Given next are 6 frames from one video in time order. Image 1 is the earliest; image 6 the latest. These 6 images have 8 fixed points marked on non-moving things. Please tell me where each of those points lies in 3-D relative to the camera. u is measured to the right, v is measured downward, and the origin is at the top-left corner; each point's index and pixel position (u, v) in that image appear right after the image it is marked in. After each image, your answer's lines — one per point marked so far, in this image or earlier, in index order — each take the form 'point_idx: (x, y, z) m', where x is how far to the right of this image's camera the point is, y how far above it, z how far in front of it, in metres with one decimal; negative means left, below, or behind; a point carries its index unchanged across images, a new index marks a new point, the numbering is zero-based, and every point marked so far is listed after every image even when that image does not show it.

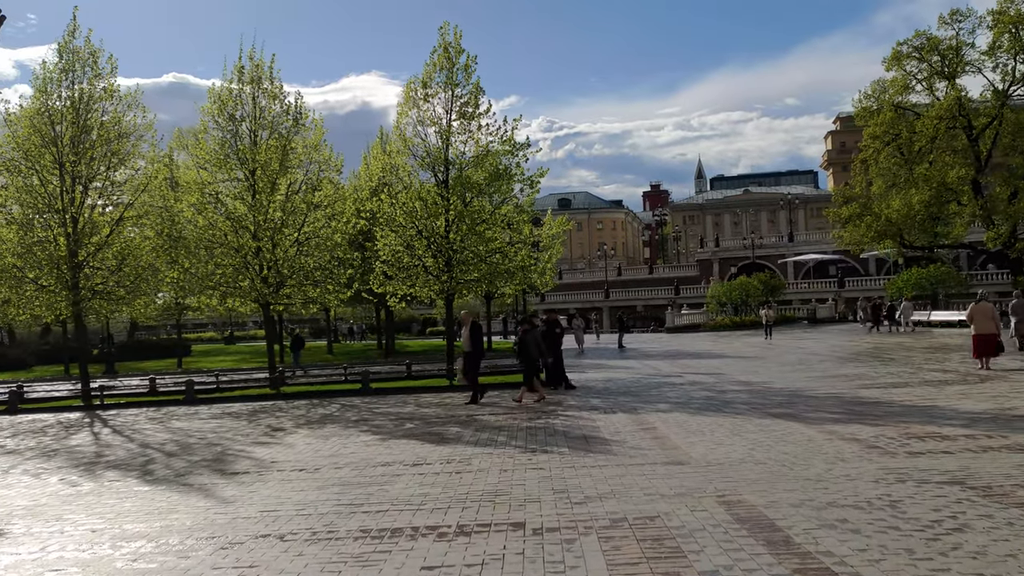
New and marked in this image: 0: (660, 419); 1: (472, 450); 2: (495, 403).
0: (+2.4, -2.1, +14.4) m
1: (-0.5, -2.2, +11.8) m
2: (-0.4, -2.5, +18.9) m
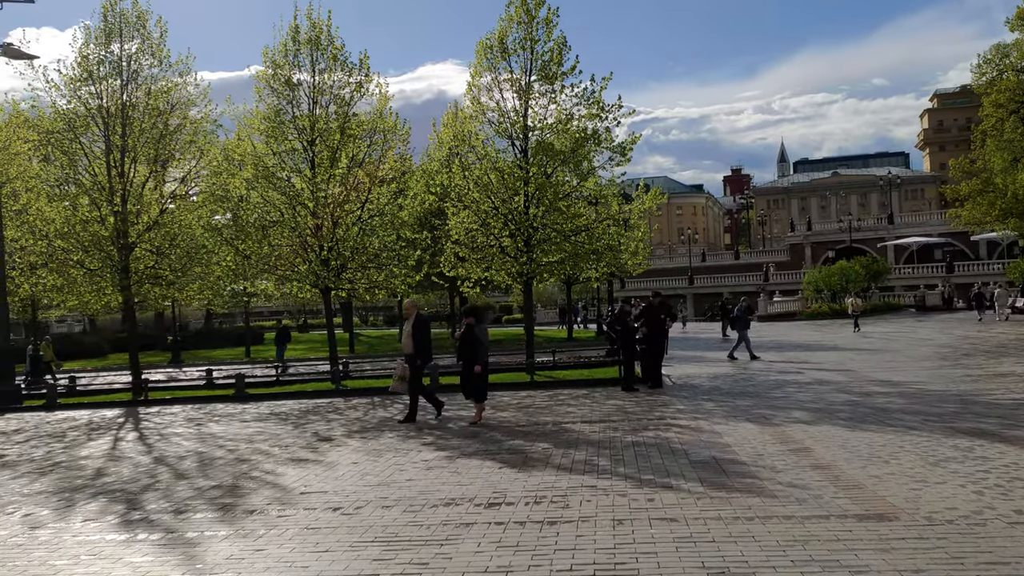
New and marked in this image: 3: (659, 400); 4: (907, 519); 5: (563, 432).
0: (+3.7, -1.8, +11.1) m
1: (+0.6, -1.9, +8.7) m
2: (+1.3, -2.1, +15.8) m
3: (+2.7, -2.1, +16.1) m
4: (+3.0, -1.7, +6.6) m
5: (+0.7, -2.0, +12.3) m
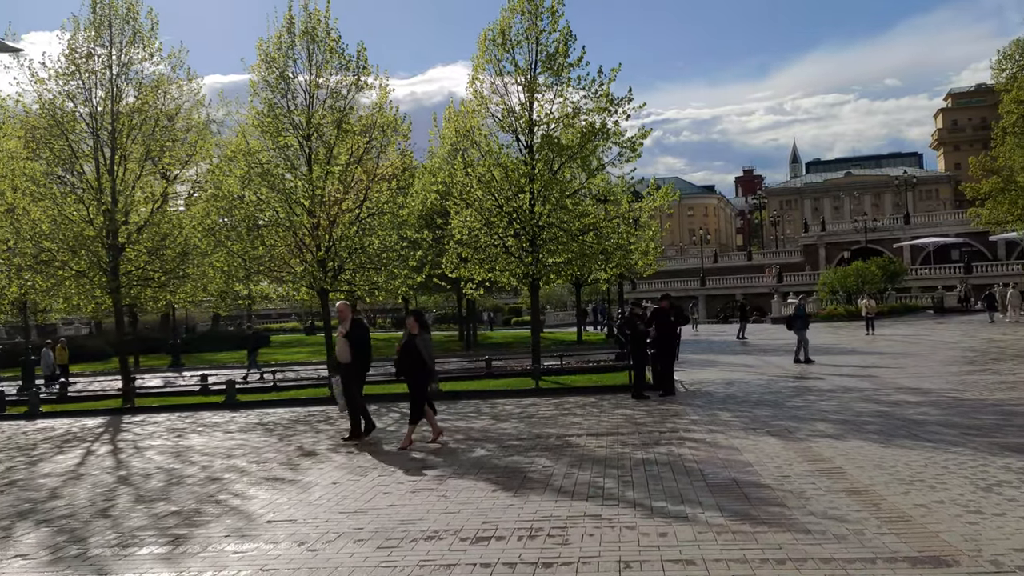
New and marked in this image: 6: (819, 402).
0: (+3.7, -1.8, +10.0) m
1: (+0.5, -1.9, +7.7) m
2: (+1.3, -2.1, +14.7) m
3: (+2.7, -2.1, +15.1) m
4: (+2.9, -1.7, +5.6) m
5: (+0.7, -2.0, +11.2) m
6: (+5.2, -1.9, +15.0) m
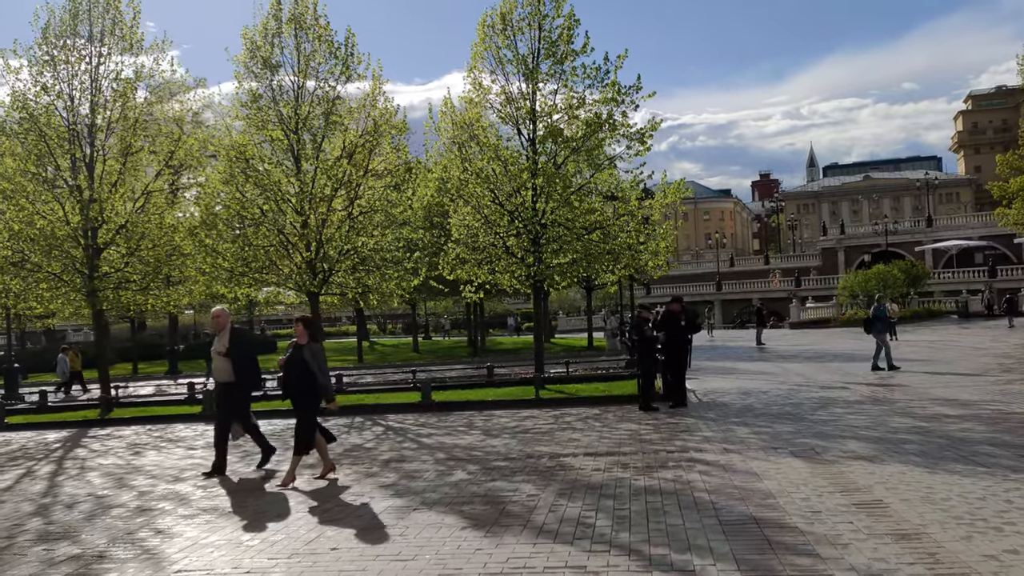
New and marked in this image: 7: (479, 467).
0: (+3.5, -1.8, +8.5) m
1: (+0.3, -1.9, +6.2) m
2: (+1.2, -2.1, +13.2) m
3: (+2.6, -2.1, +13.6) m
4: (+2.6, -1.7, +4.1) m
5: (+0.5, -2.0, +9.8) m
6: (+5.1, -1.9, +13.4) m
7: (-0.4, -2.1, +10.4) m
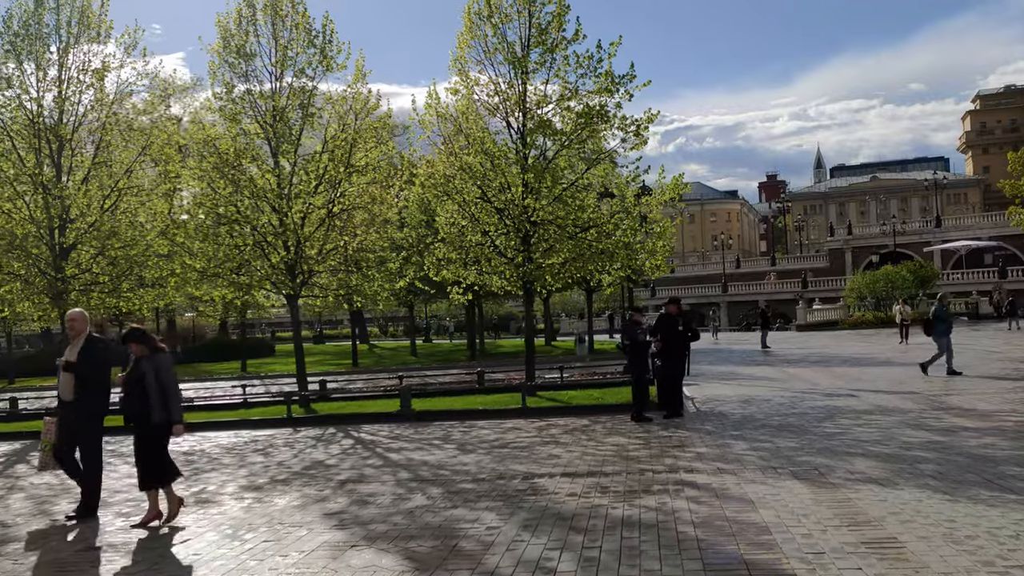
0: (+3.1, -1.8, +7.4) m
1: (-0.1, -1.9, +5.1) m
2: (+0.9, -2.2, +12.1) m
3: (+2.3, -2.1, +12.4) m
4: (+2.2, -1.7, +2.9) m
5: (+0.2, -2.0, +8.7) m
6: (+4.8, -2.0, +12.3) m
7: (-0.7, -2.1, +9.3) m
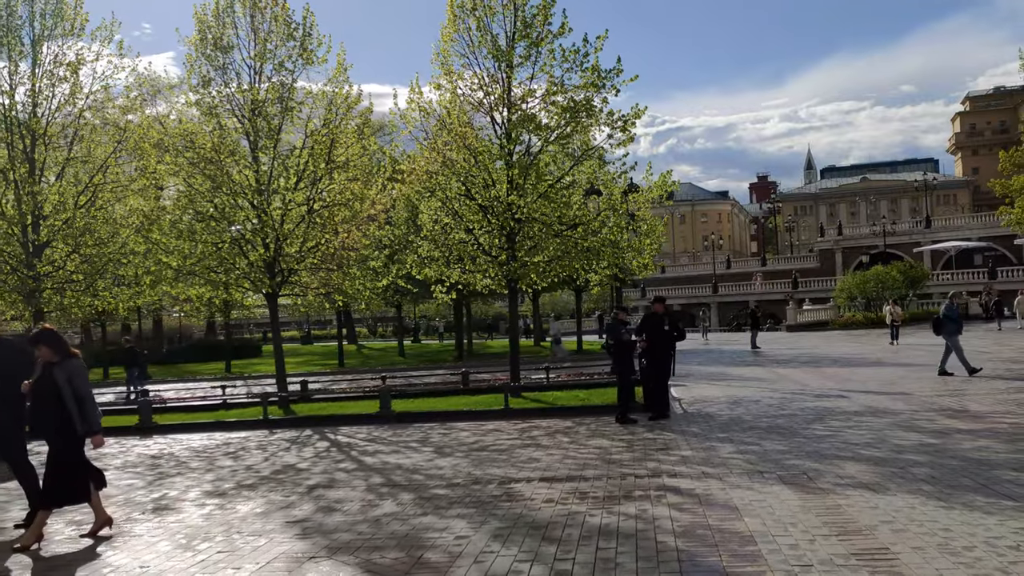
0: (+2.9, -1.8, +7.0) m
1: (-0.3, -1.8, +4.7) m
2: (+0.6, -2.1, +11.7) m
3: (+2.0, -2.1, +12.0) m
4: (+2.0, -1.6, +2.5) m
5: (-0.1, -2.0, +8.3) m
6: (+4.5, -1.9, +11.9) m
7: (-1.0, -2.1, +8.8) m
